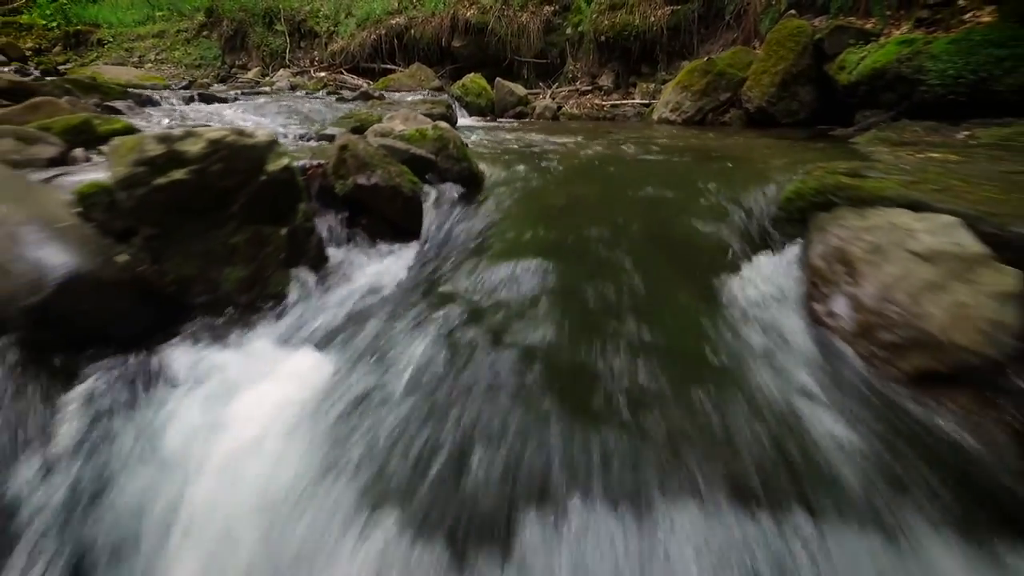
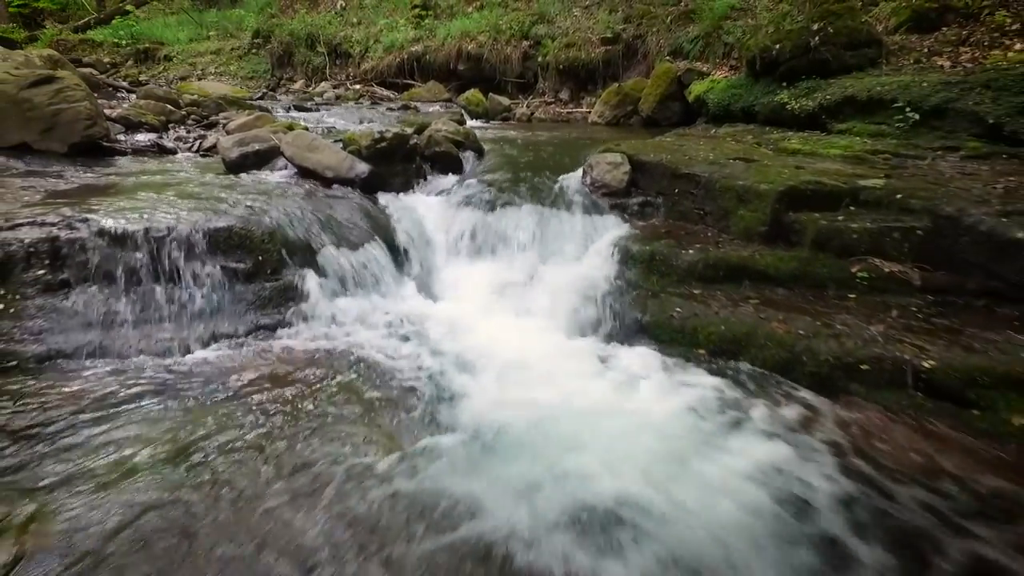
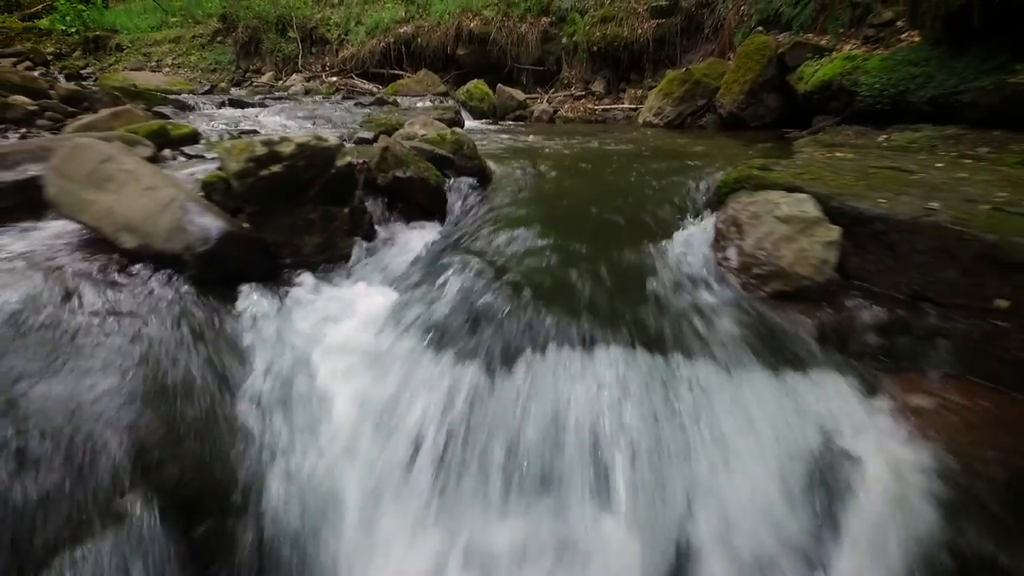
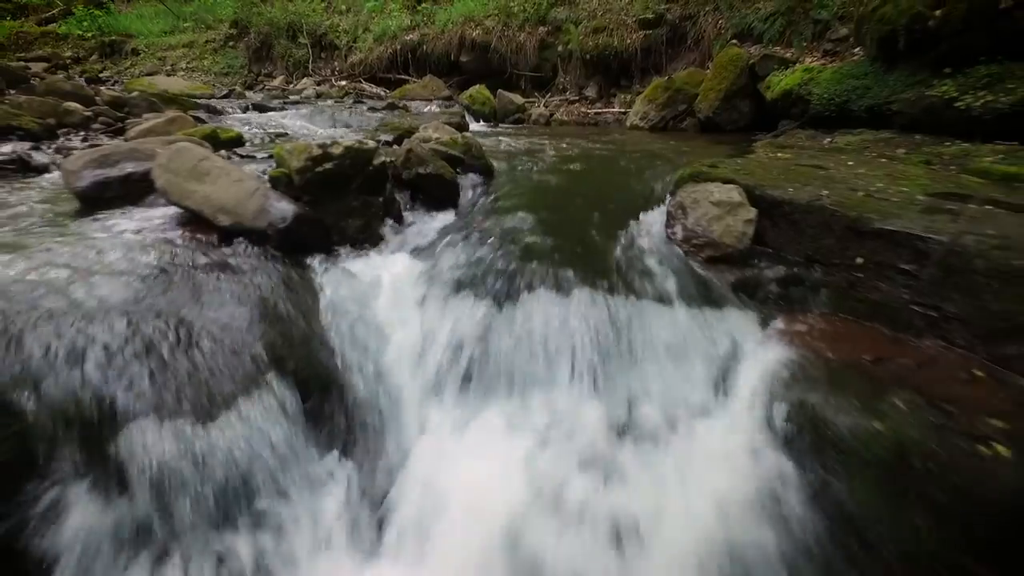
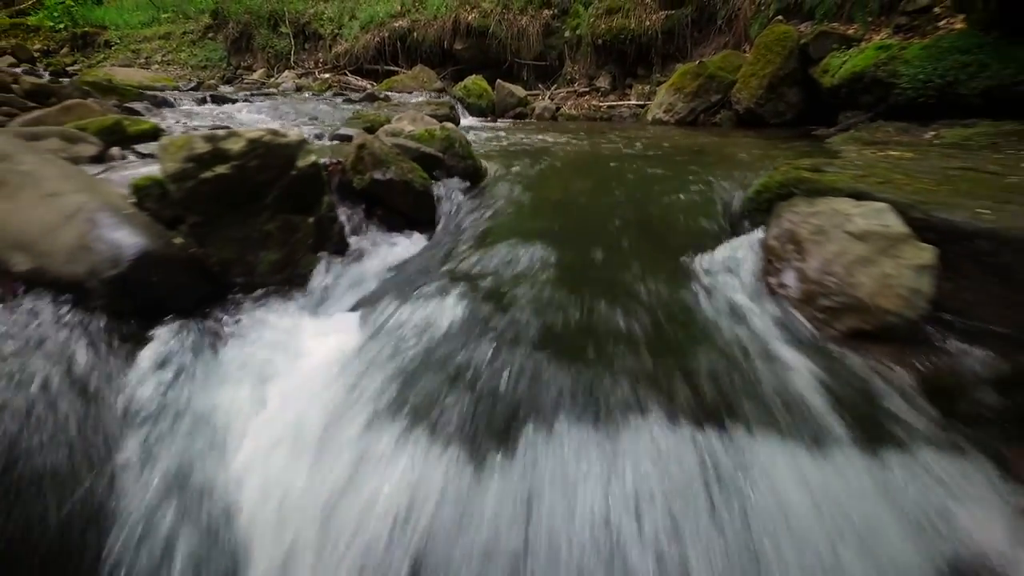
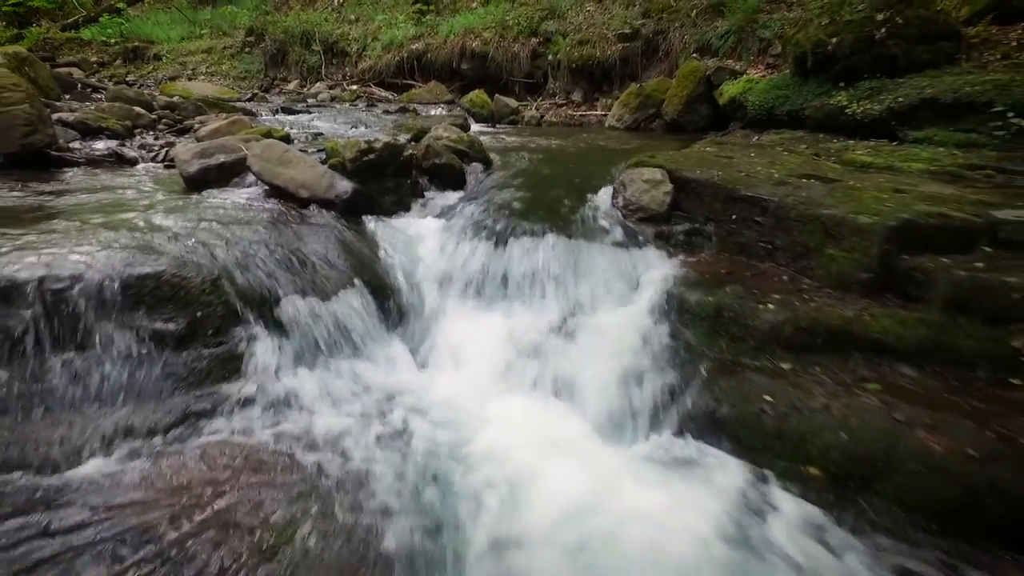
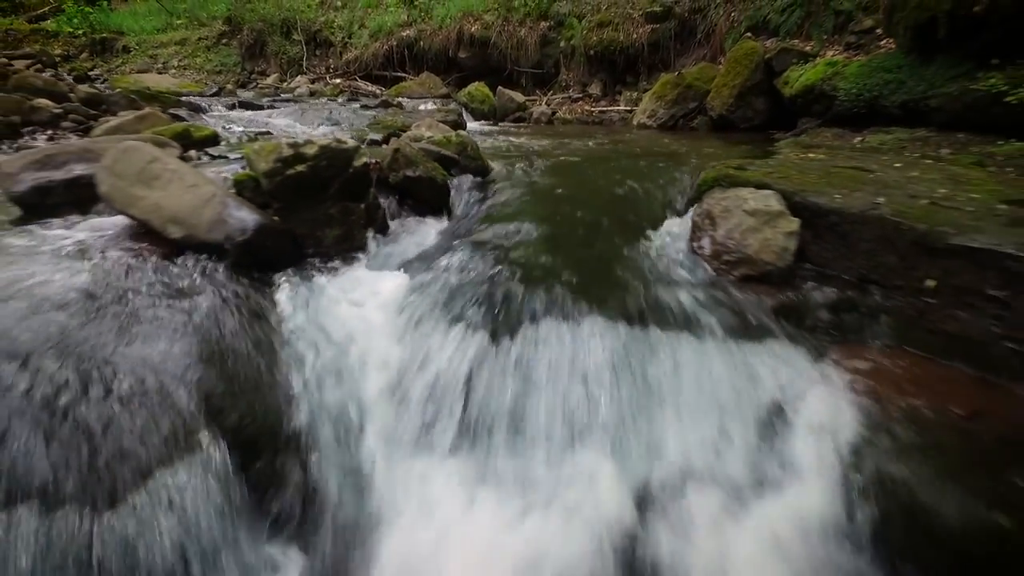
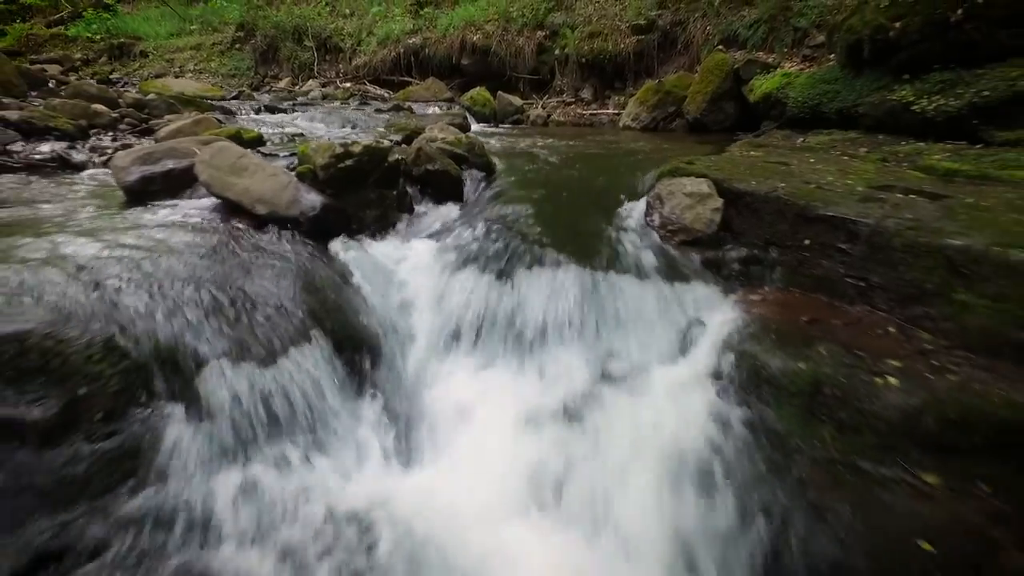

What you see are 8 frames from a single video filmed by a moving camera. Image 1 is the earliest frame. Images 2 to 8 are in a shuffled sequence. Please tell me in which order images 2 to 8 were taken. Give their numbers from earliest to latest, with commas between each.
5, 3, 7, 4, 8, 6, 2
